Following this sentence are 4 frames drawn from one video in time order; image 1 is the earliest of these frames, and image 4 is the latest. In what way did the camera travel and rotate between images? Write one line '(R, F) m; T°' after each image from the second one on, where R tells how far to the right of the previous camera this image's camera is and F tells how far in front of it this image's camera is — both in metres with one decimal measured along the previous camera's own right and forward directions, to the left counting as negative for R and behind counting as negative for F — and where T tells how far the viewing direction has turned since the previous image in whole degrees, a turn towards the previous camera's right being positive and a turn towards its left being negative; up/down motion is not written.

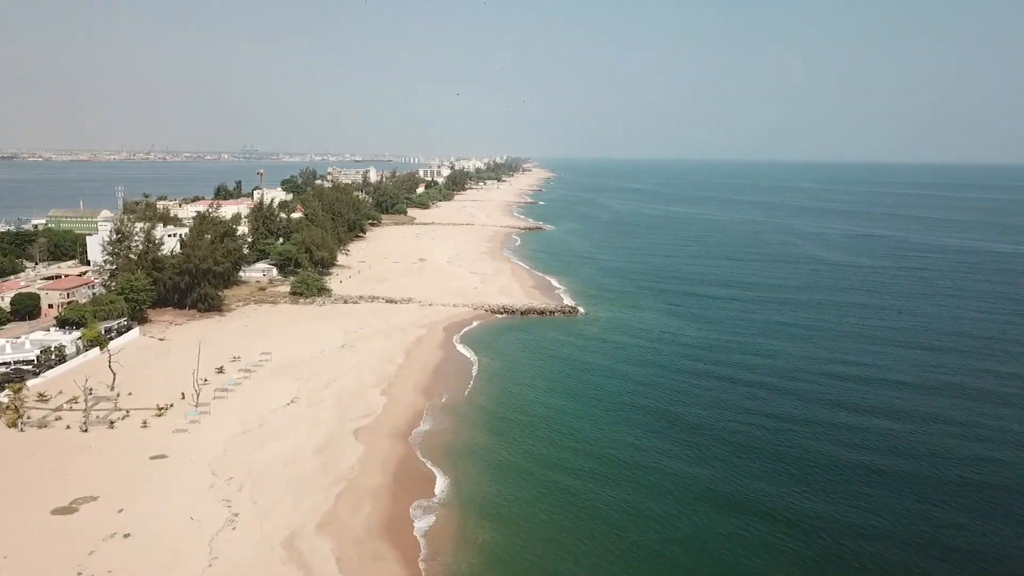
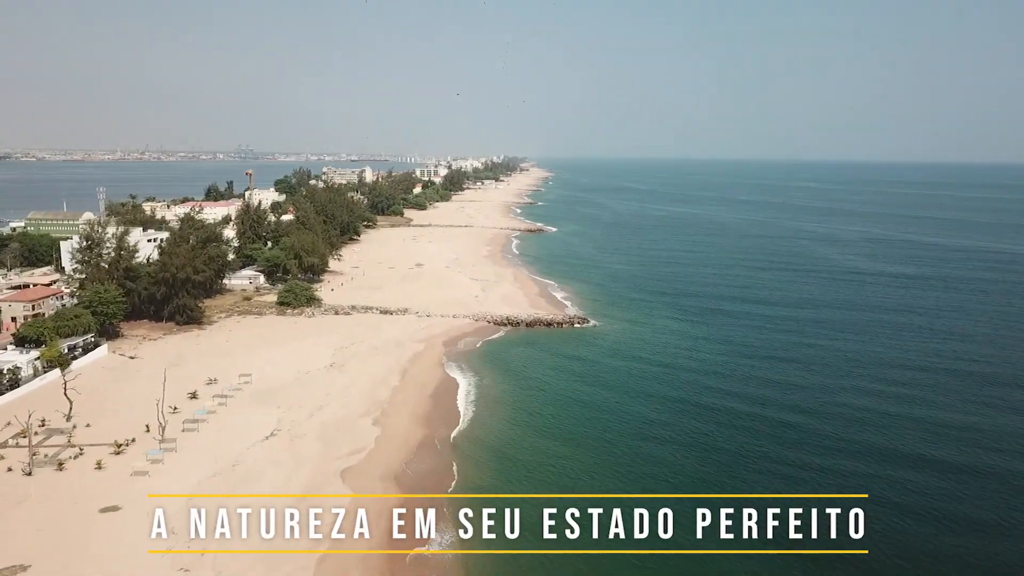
(-0.4, +2.7) m; 0°
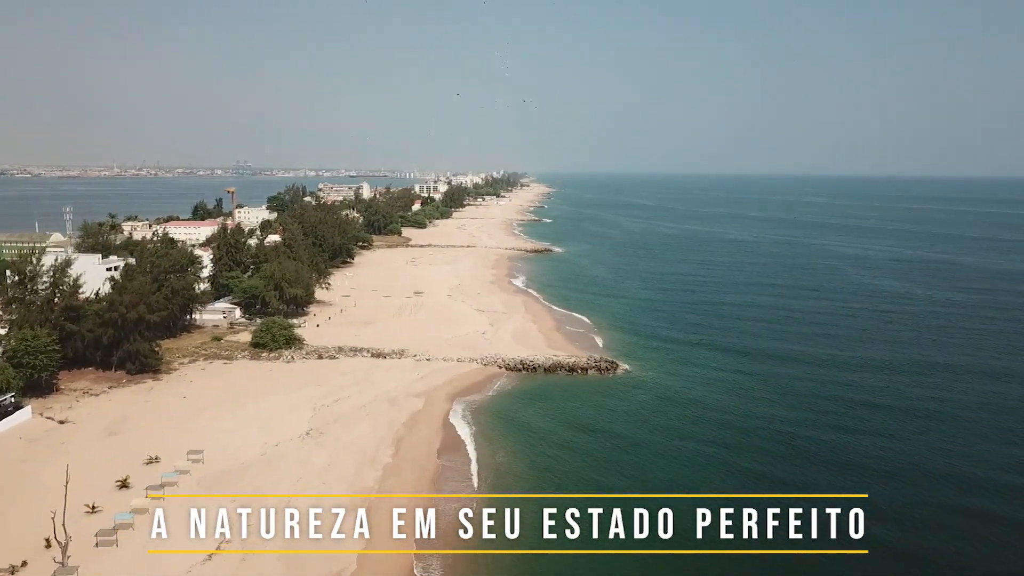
(-0.8, +5.3) m; 0°
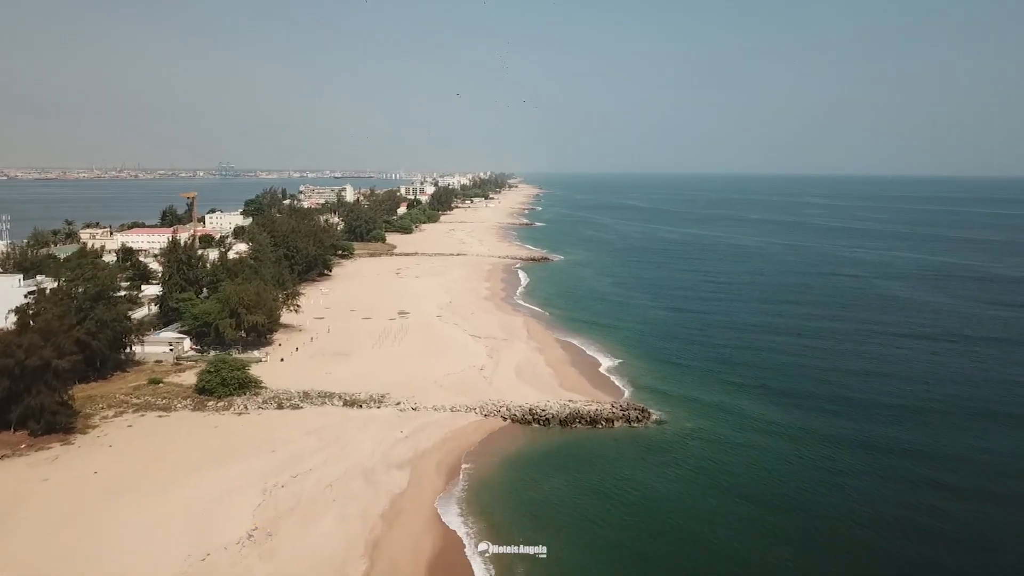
(-0.7, +5.7) m; +1°
